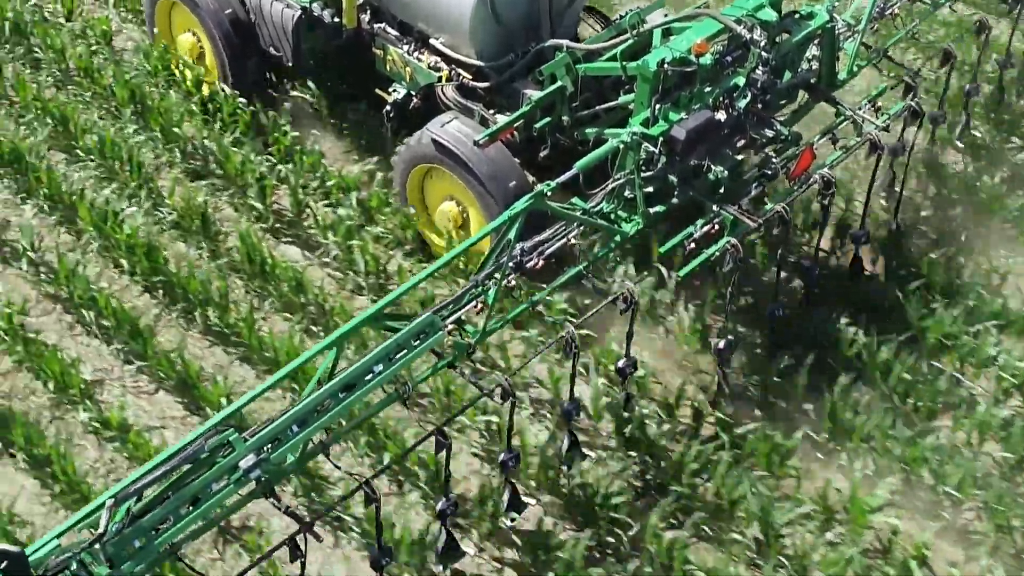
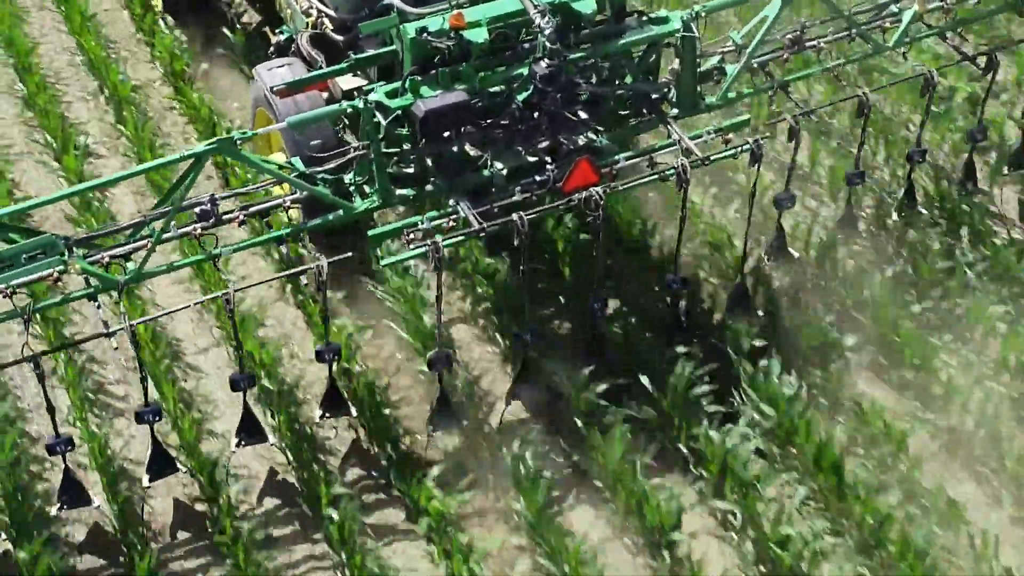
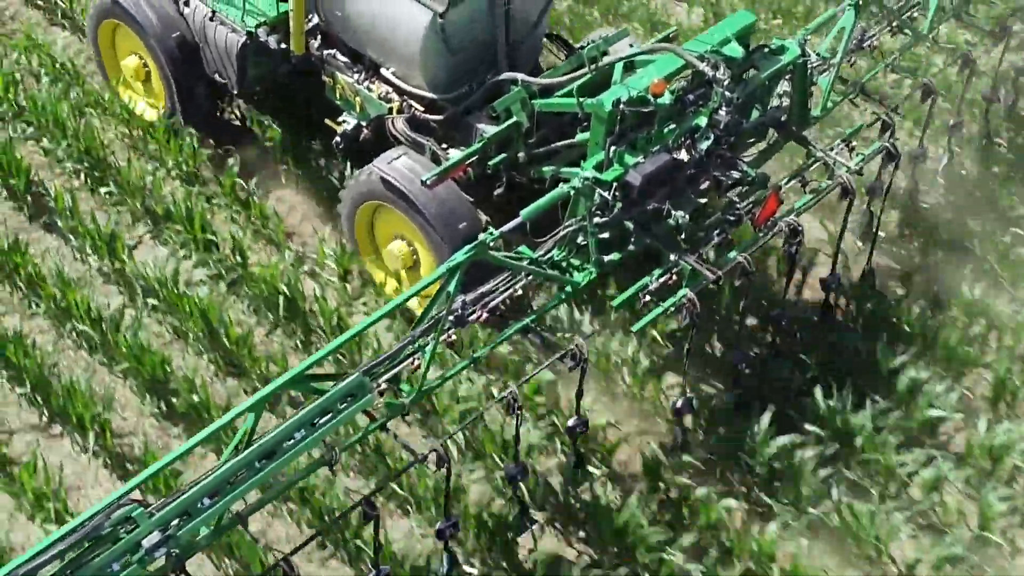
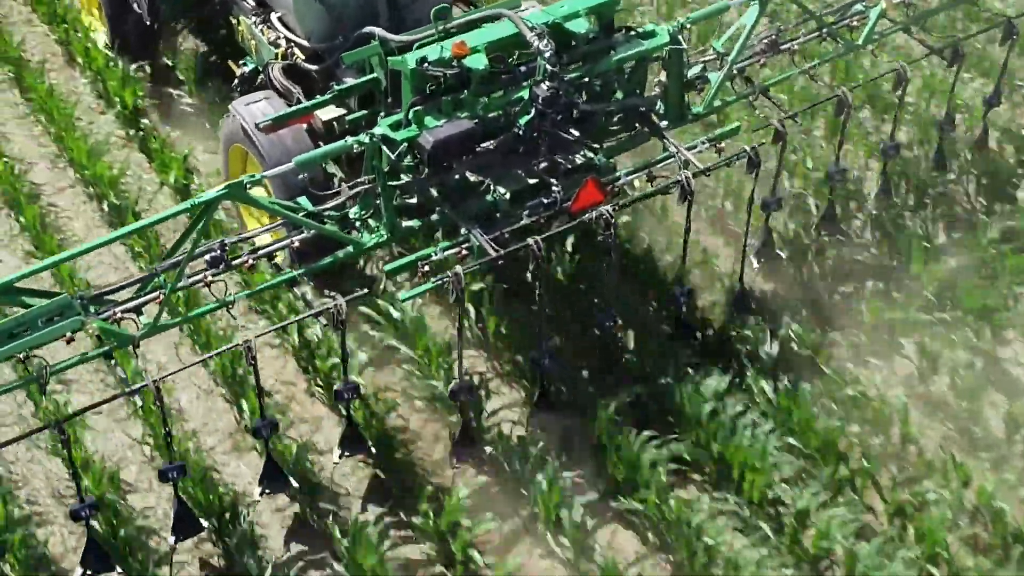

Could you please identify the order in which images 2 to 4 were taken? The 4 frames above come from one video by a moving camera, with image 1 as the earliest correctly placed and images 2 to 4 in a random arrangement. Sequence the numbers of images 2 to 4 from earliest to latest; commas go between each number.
3, 4, 2
